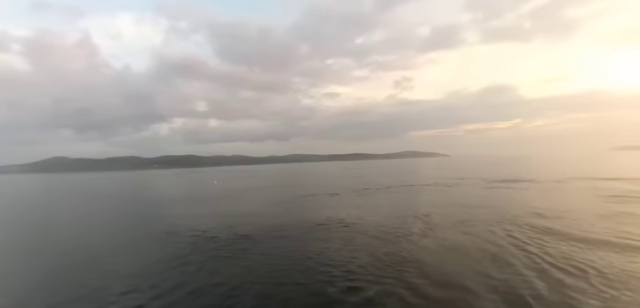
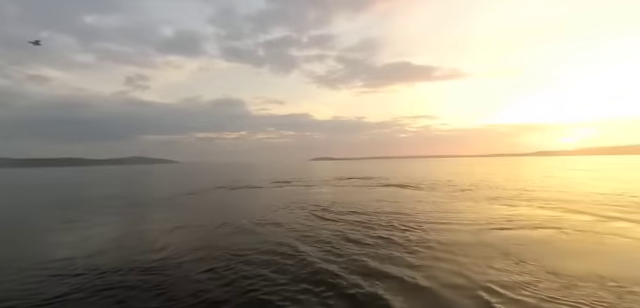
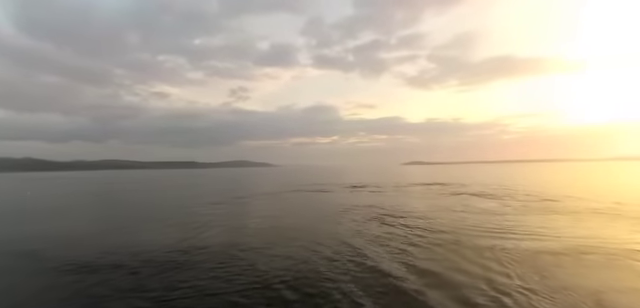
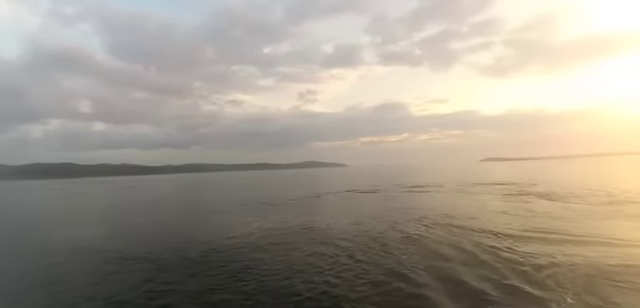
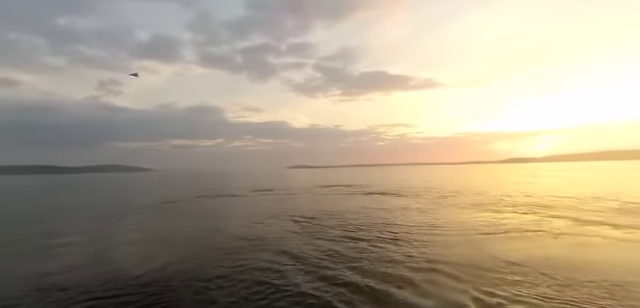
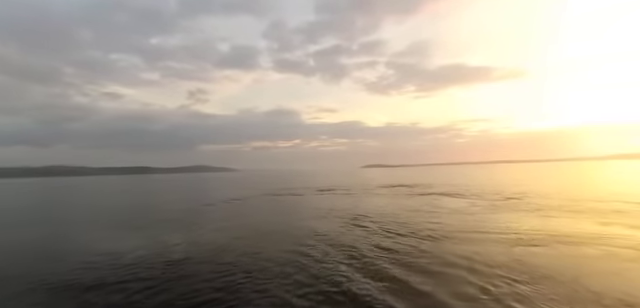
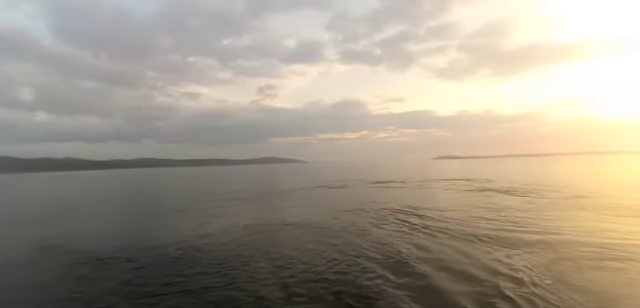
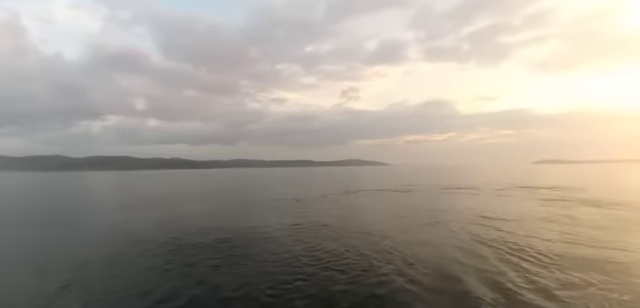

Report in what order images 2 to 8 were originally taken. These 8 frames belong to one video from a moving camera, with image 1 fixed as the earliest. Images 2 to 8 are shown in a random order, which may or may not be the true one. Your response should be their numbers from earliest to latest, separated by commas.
8, 4, 7, 3, 6, 2, 5
